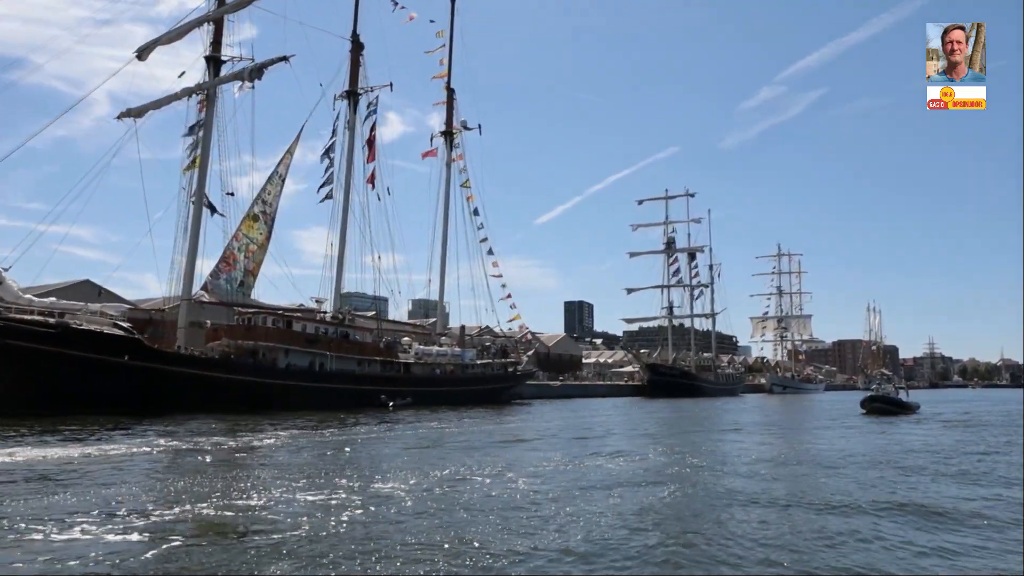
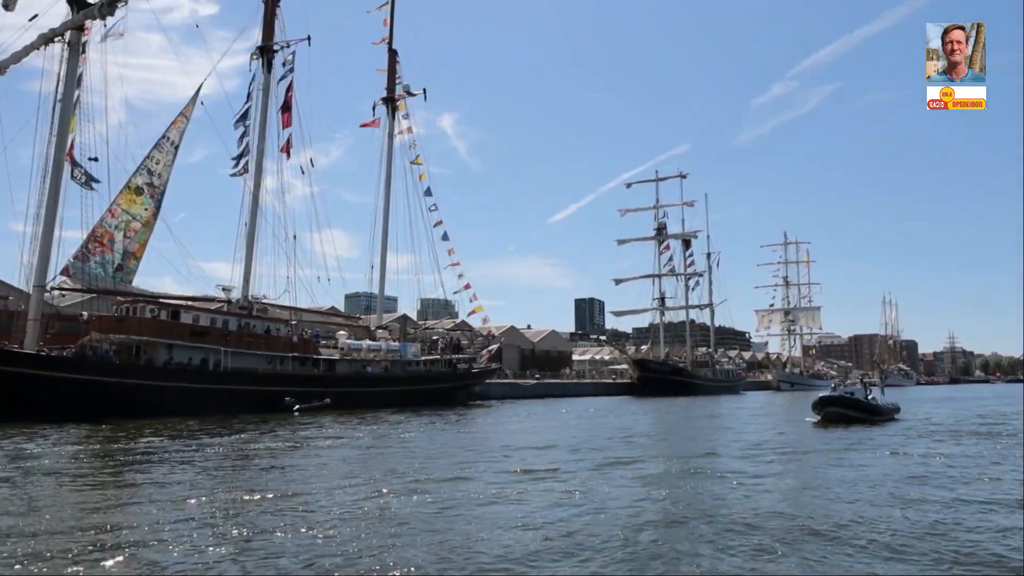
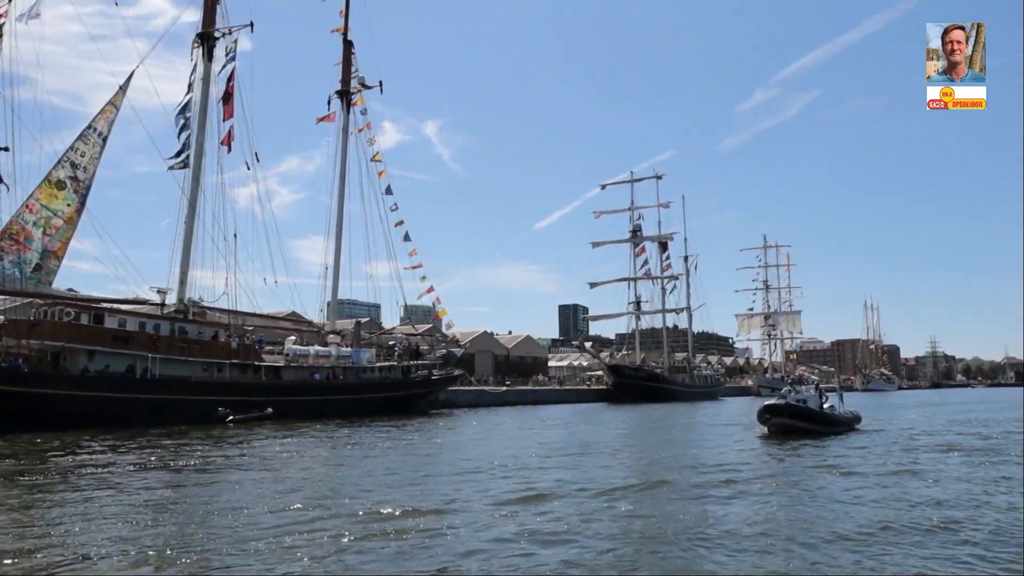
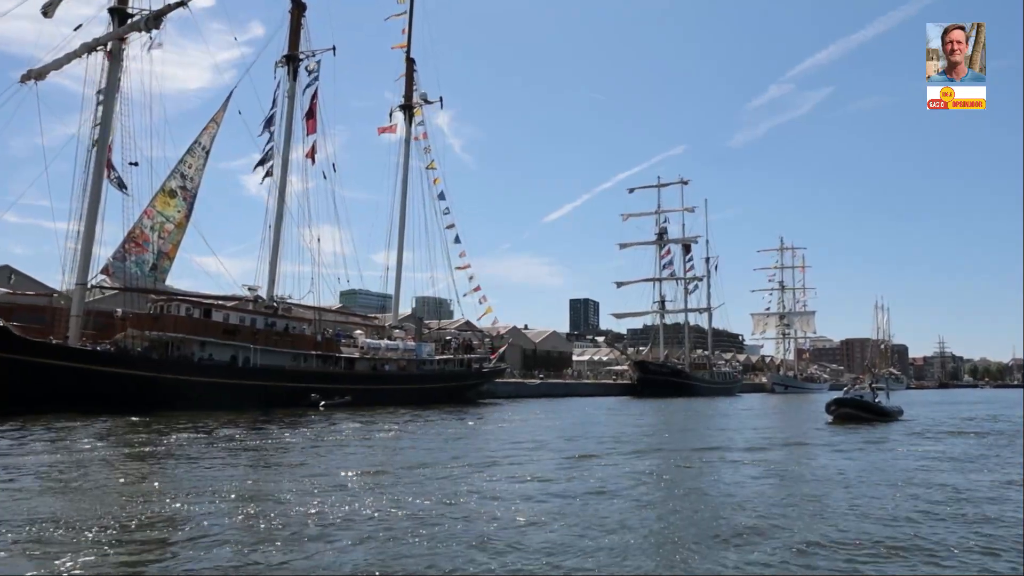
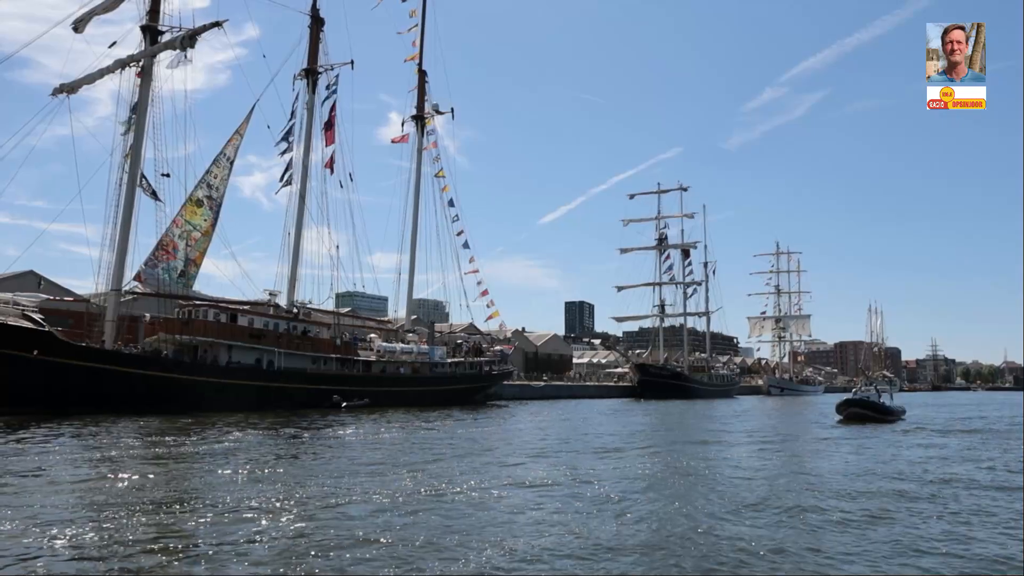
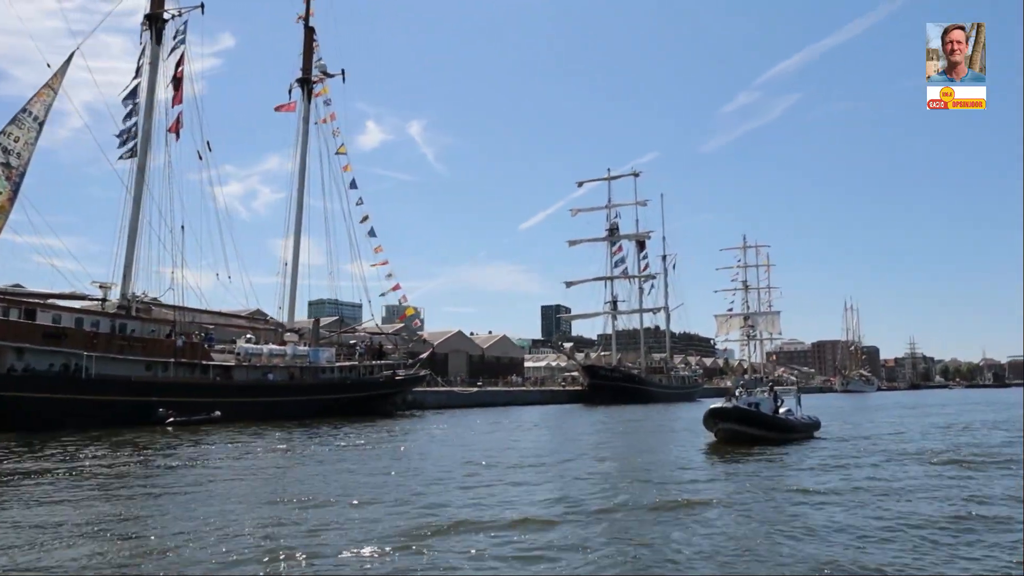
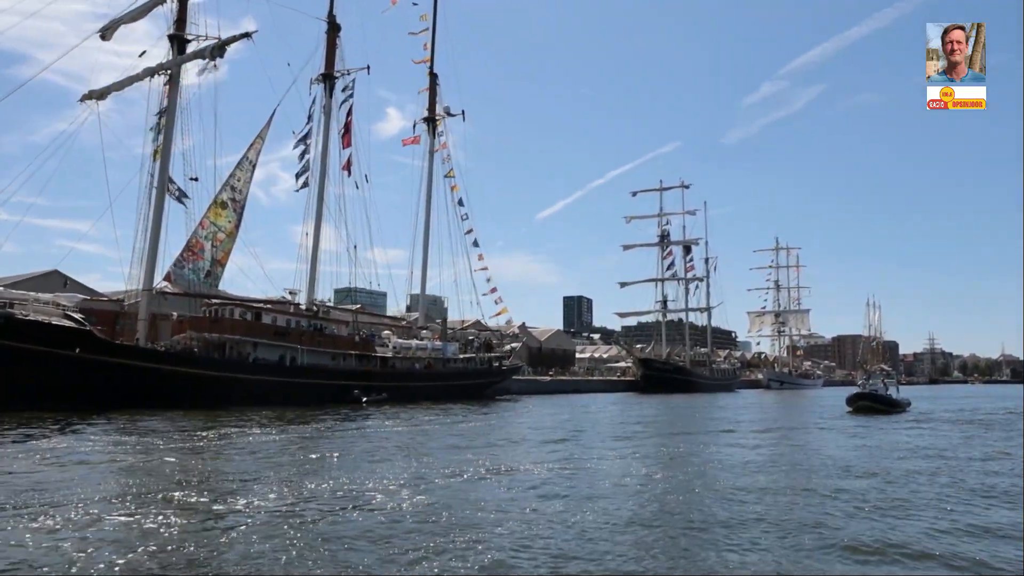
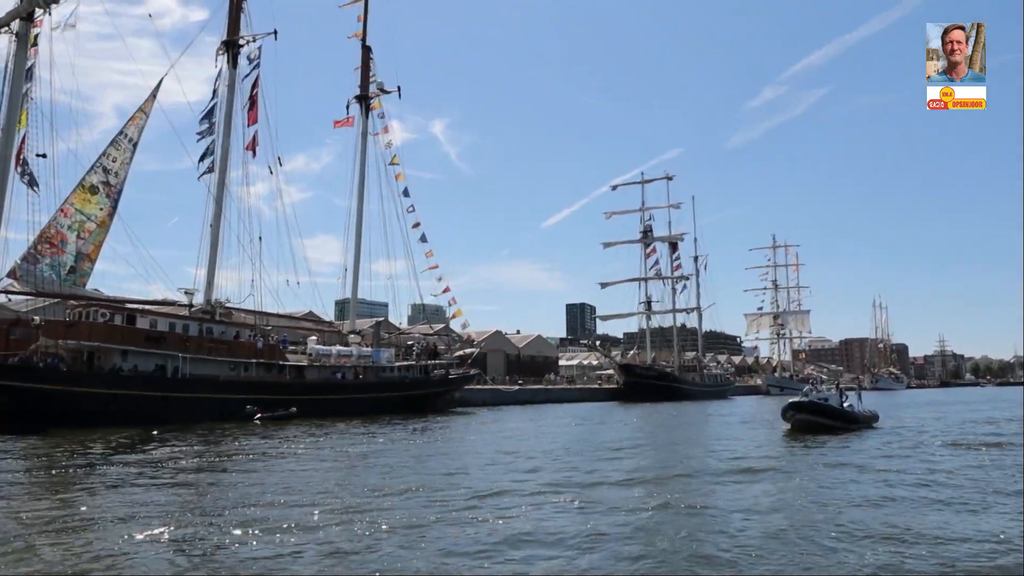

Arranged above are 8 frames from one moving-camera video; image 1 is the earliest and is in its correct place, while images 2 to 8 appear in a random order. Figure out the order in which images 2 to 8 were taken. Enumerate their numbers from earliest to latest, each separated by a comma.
7, 5, 4, 2, 8, 3, 6
